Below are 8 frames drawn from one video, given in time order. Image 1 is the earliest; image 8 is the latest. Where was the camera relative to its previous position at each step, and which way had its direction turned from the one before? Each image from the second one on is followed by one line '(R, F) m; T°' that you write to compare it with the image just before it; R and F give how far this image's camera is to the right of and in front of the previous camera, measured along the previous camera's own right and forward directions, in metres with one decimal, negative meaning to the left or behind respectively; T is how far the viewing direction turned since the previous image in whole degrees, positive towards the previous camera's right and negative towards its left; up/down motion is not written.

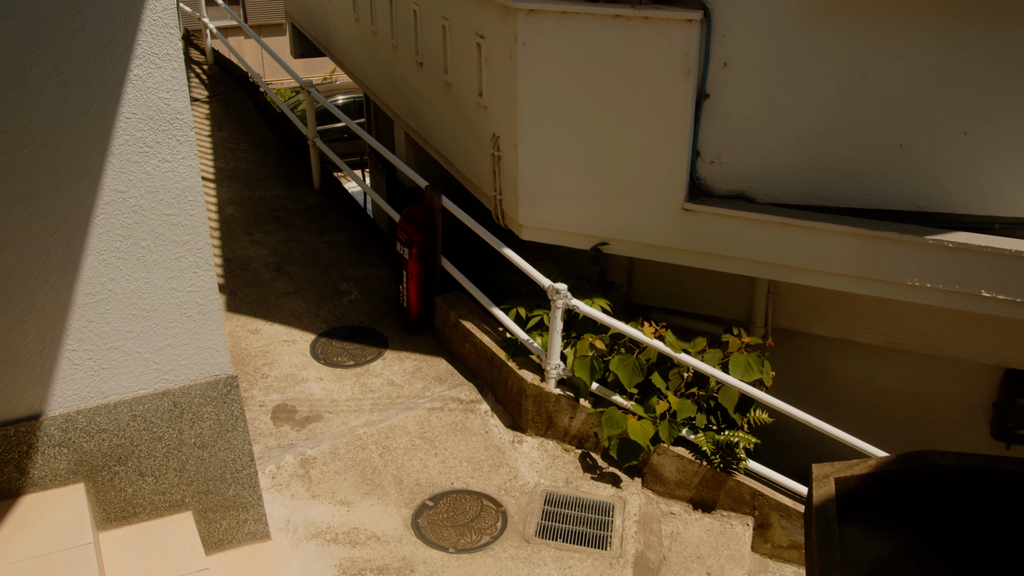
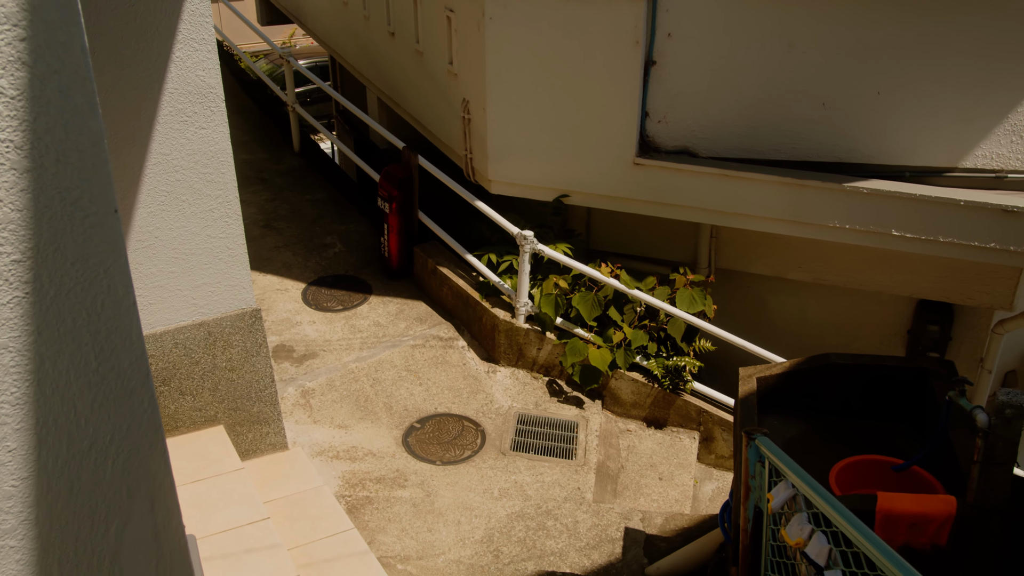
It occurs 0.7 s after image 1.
(-0.1, -0.6) m; +2°
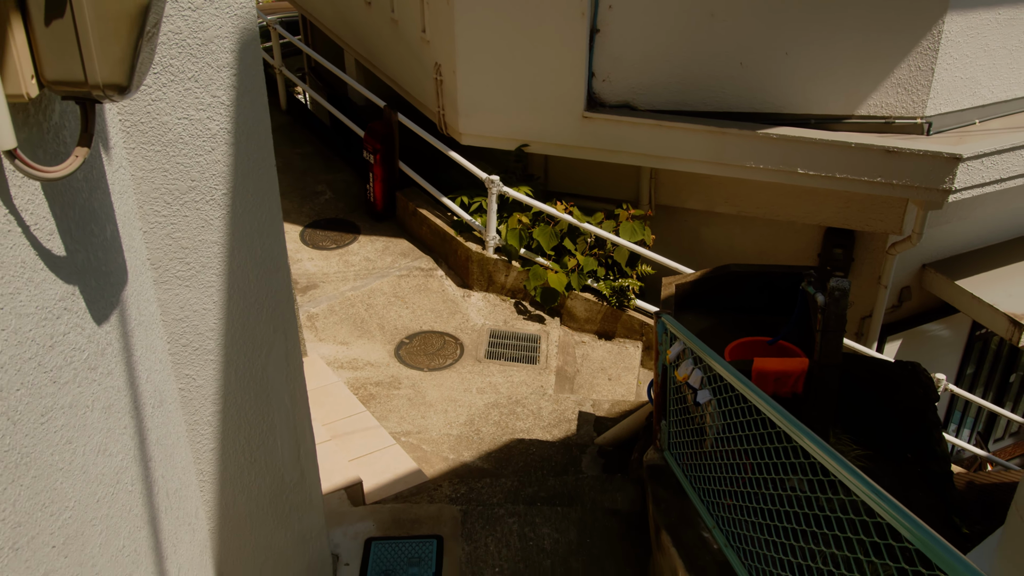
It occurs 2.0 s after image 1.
(0.0, -1.0) m; +2°
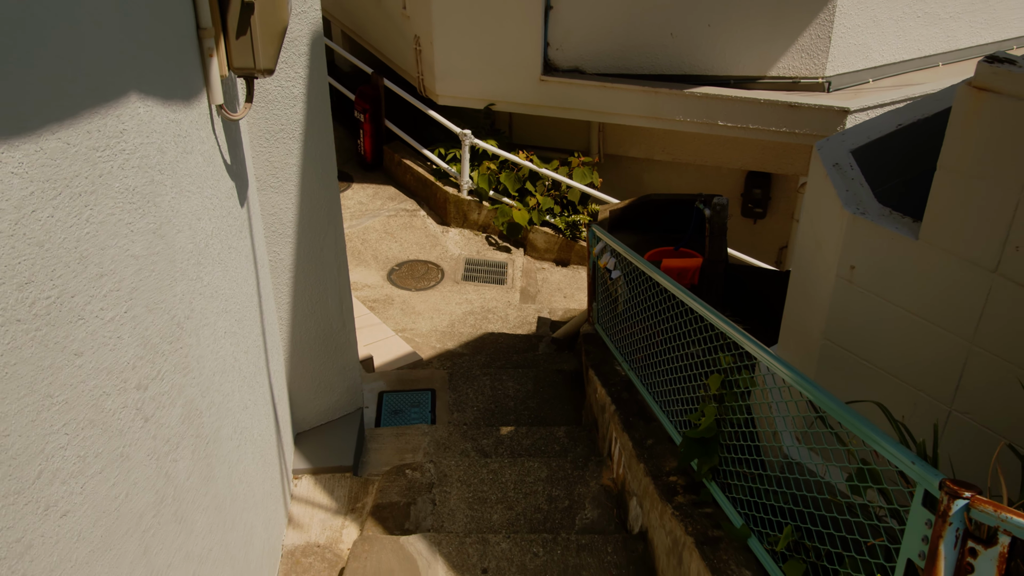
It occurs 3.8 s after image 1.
(0.0, -1.3) m; +2°
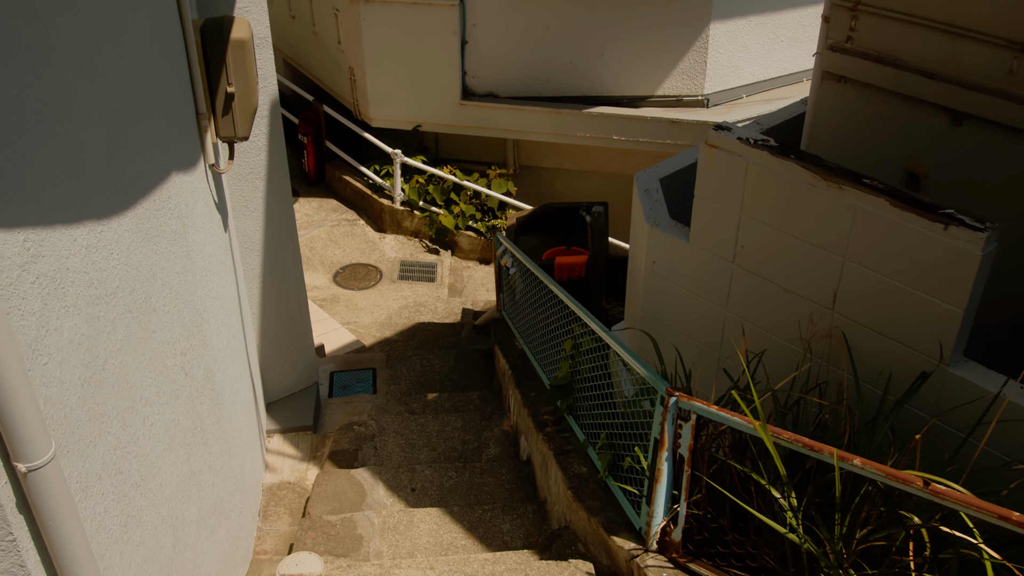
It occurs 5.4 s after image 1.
(+0.1, -1.2) m; +3°
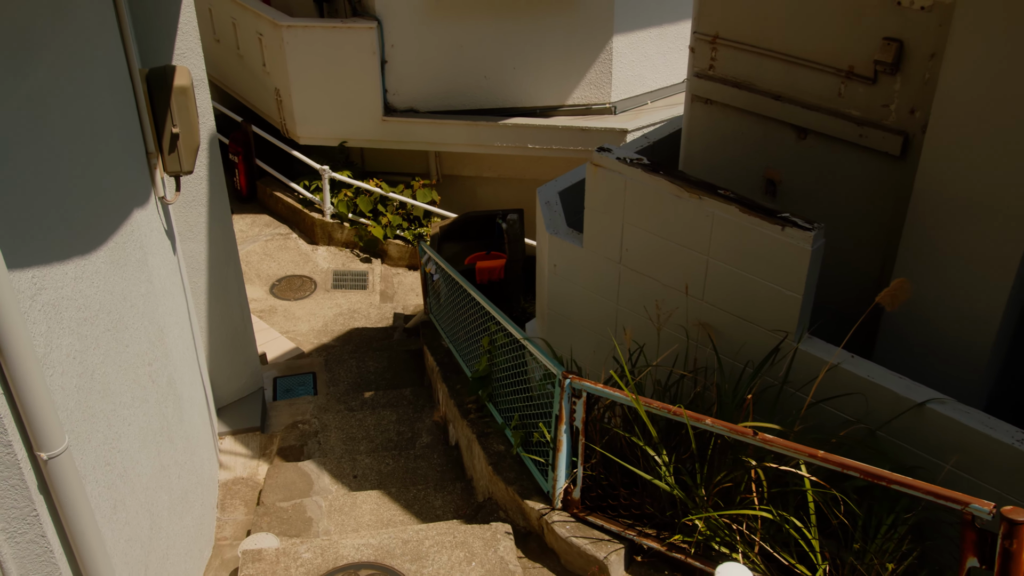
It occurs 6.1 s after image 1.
(+0.1, -0.6) m; +4°
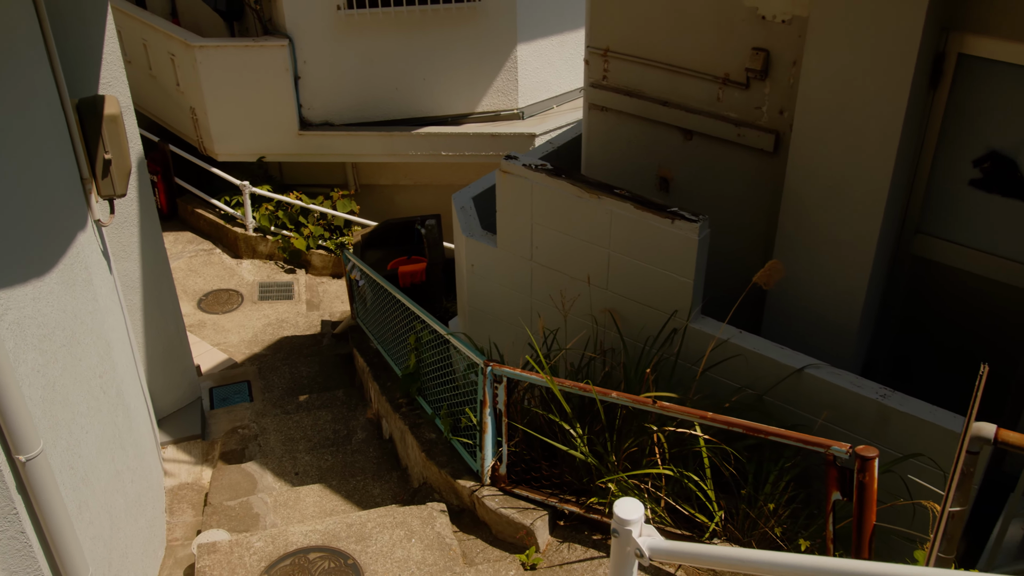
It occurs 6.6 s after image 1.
(0.0, -0.4) m; +5°
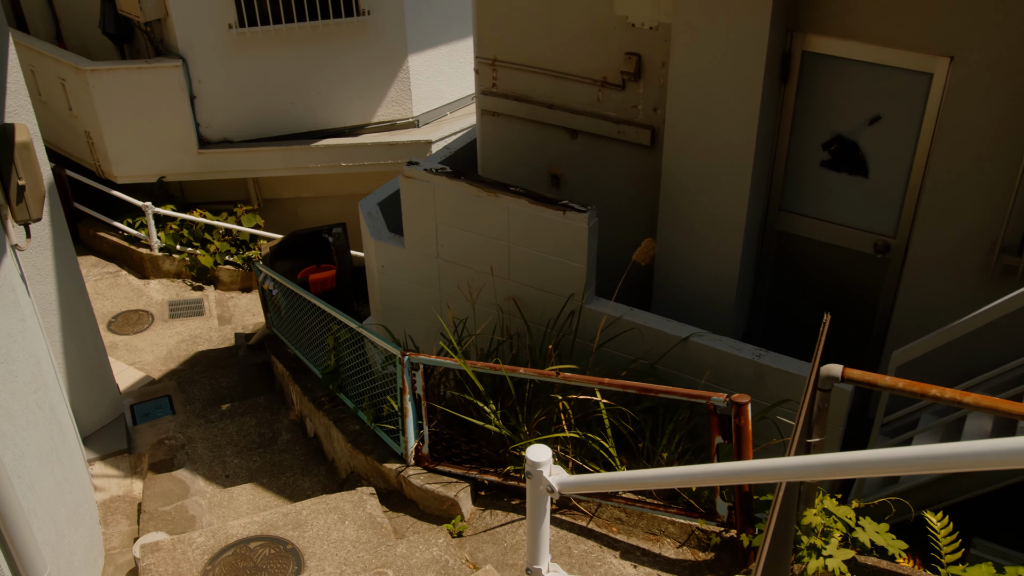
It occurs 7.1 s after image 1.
(0.0, -0.4) m; +6°
